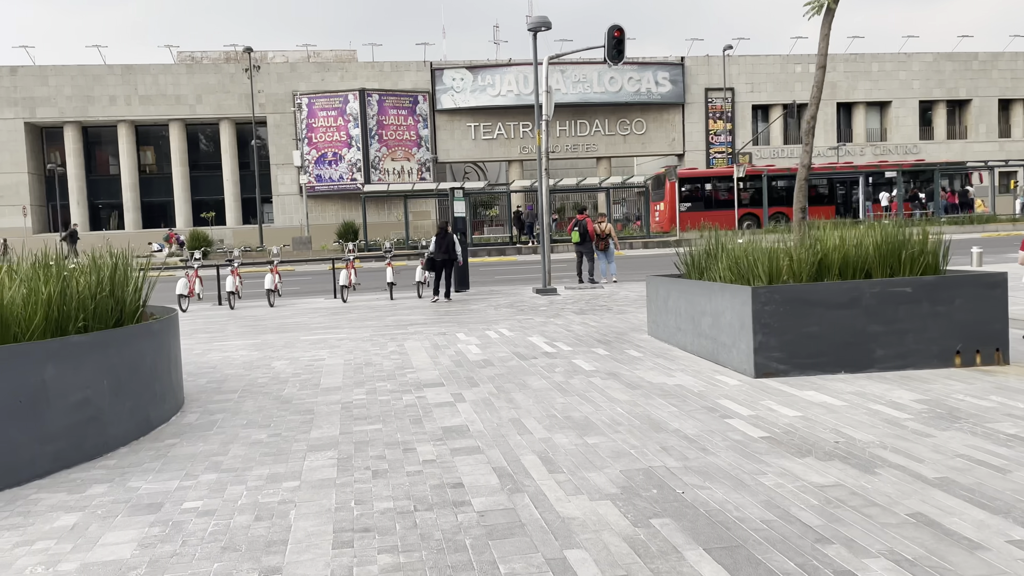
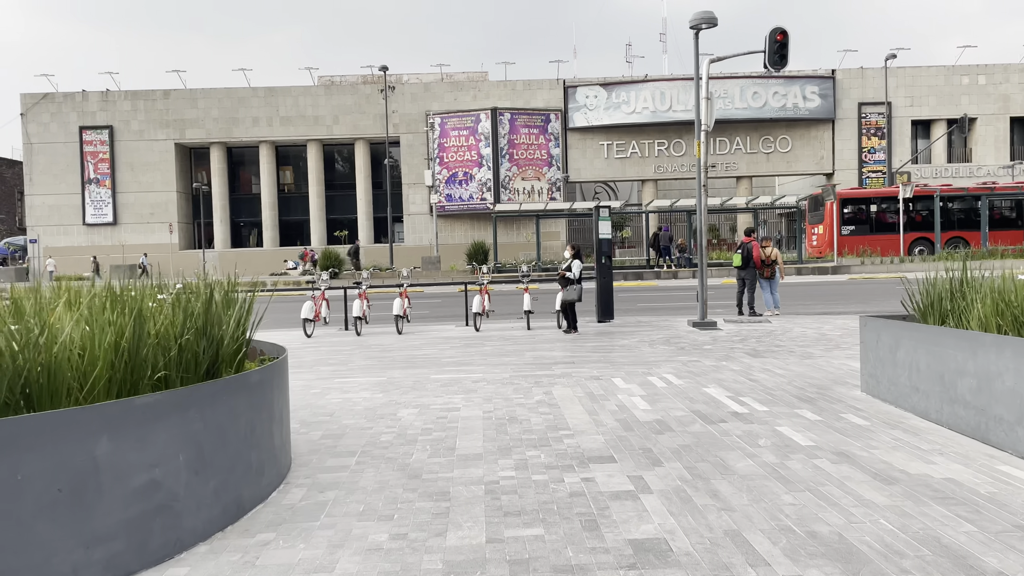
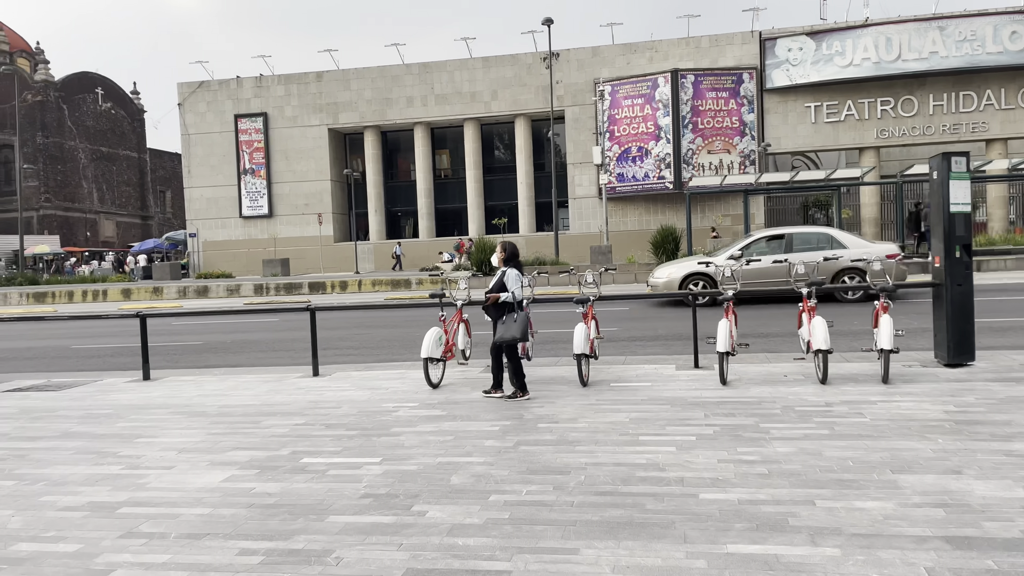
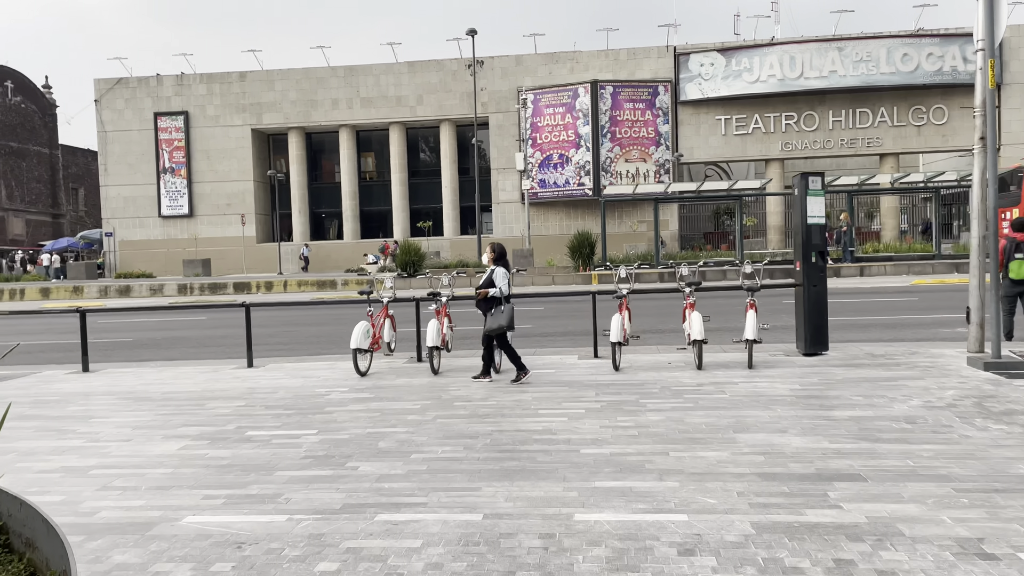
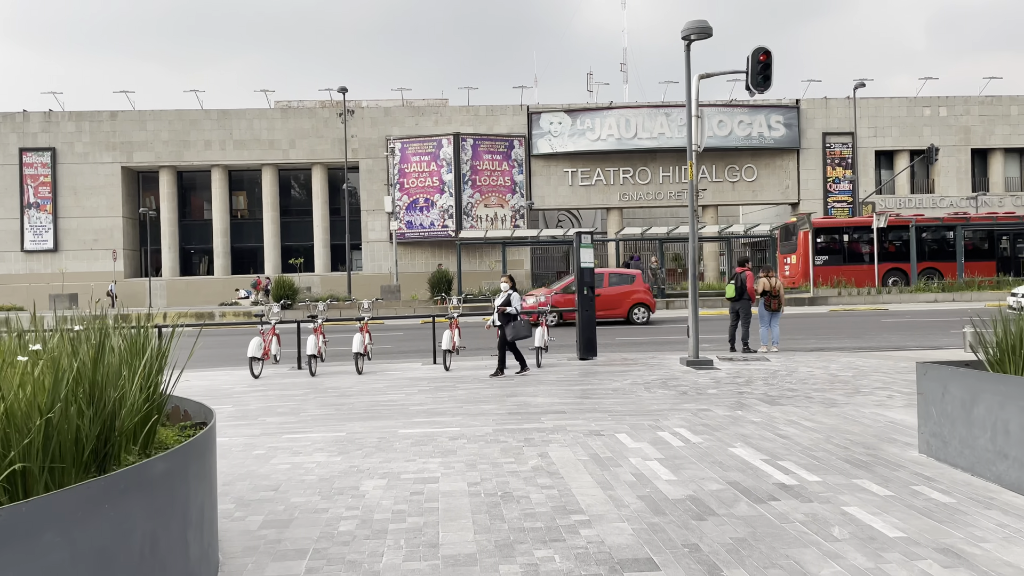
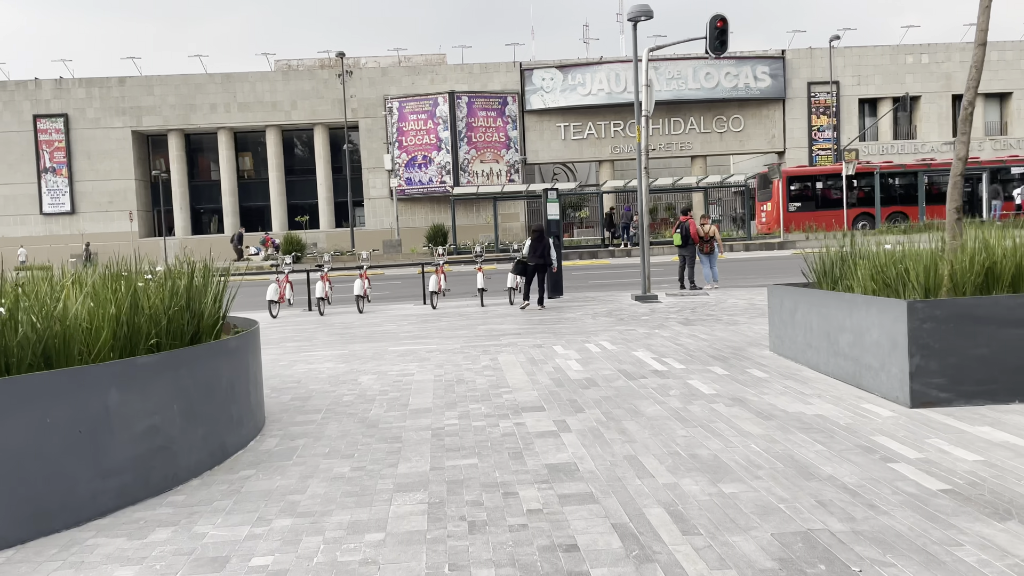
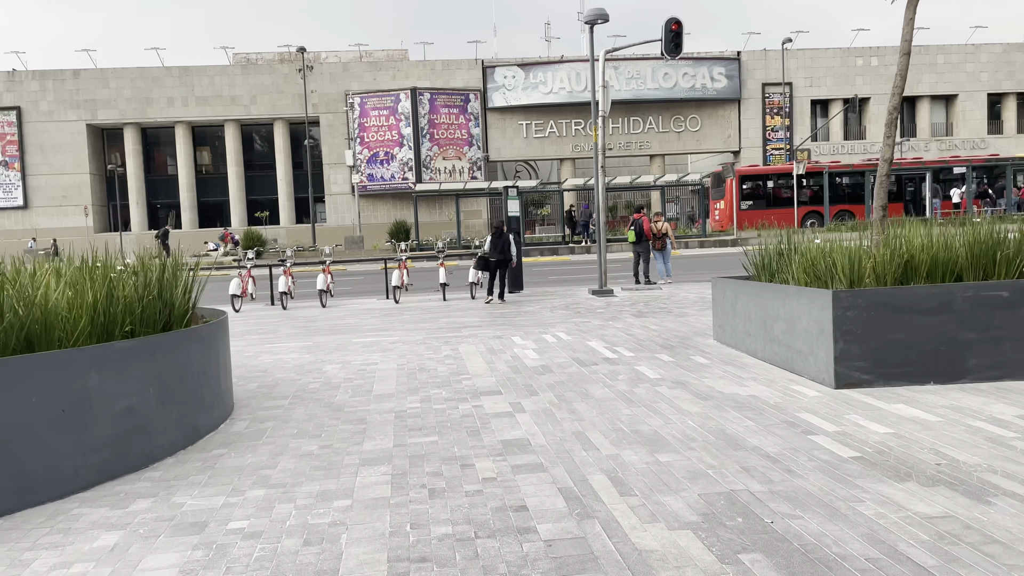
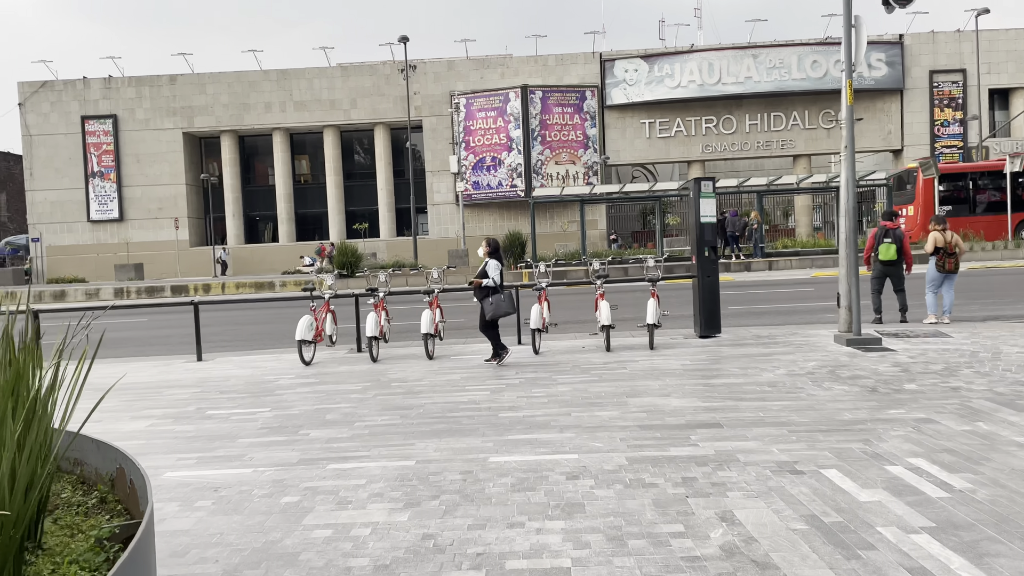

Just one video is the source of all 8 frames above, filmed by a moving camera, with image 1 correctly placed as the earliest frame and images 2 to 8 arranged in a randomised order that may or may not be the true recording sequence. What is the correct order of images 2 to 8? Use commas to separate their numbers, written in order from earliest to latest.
7, 6, 2, 5, 8, 4, 3
